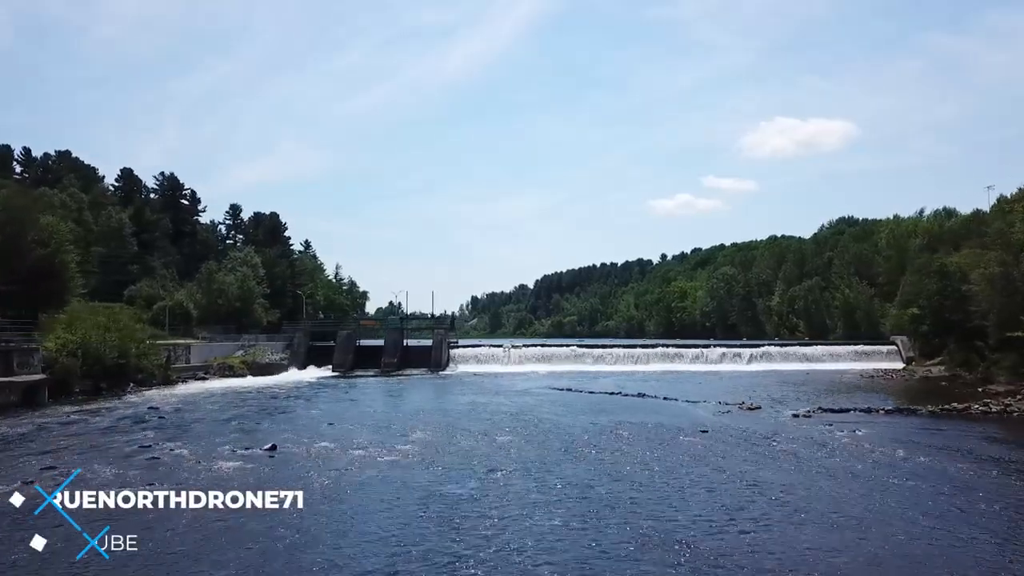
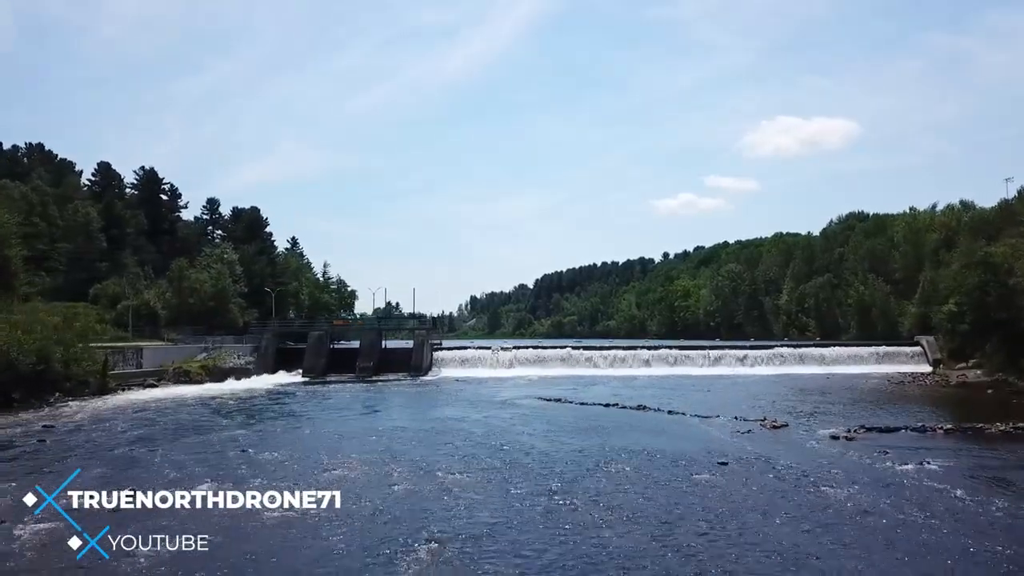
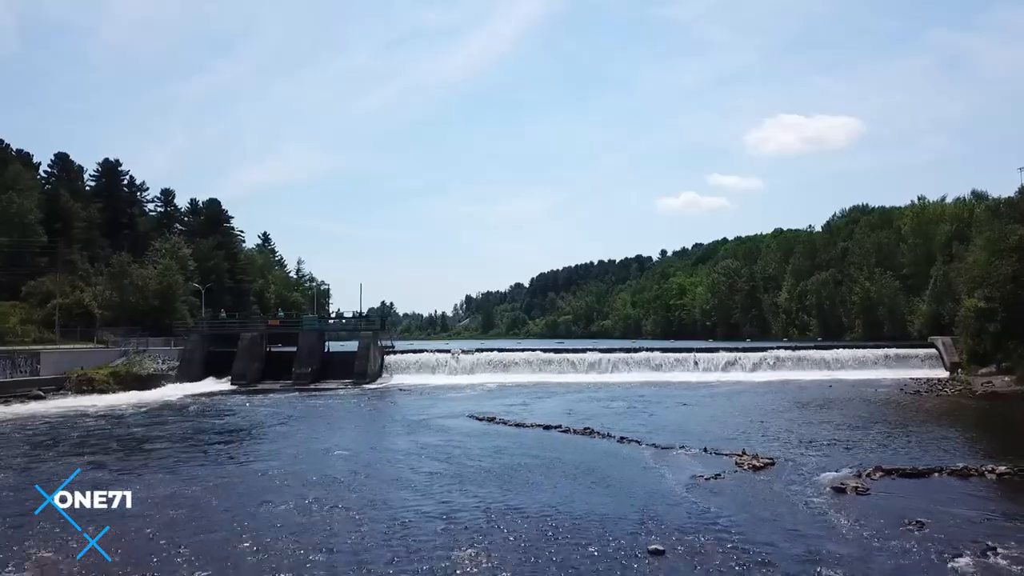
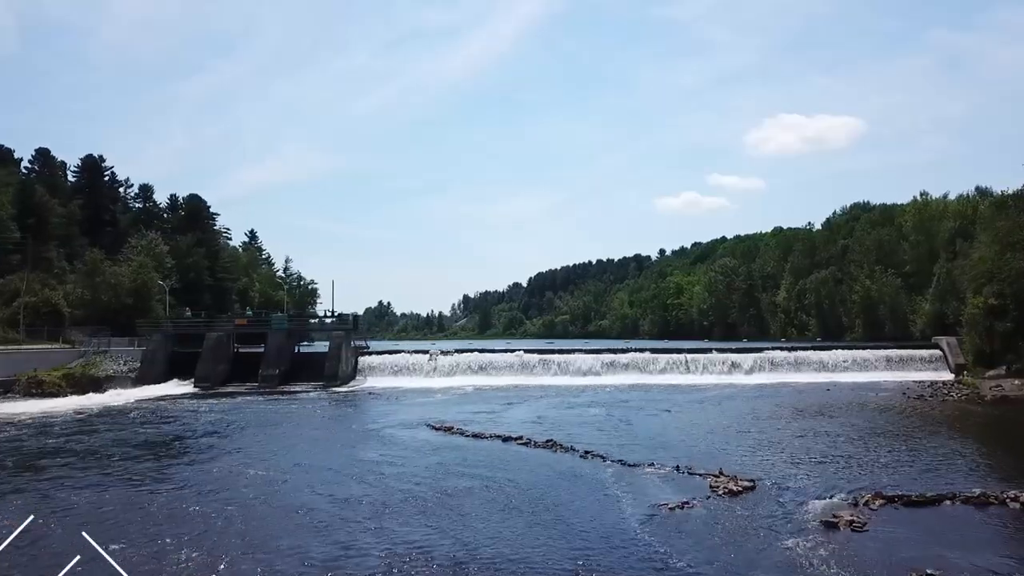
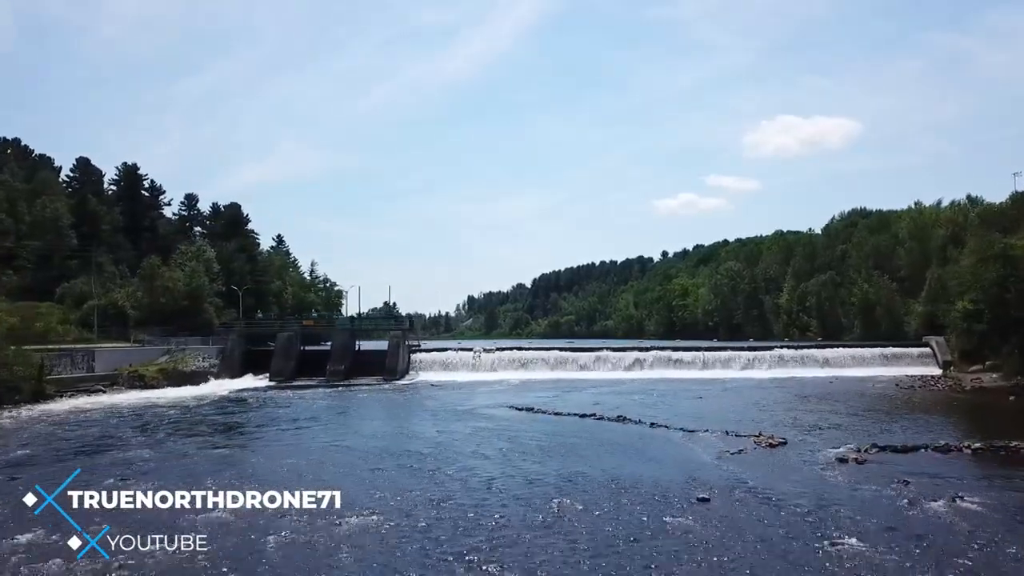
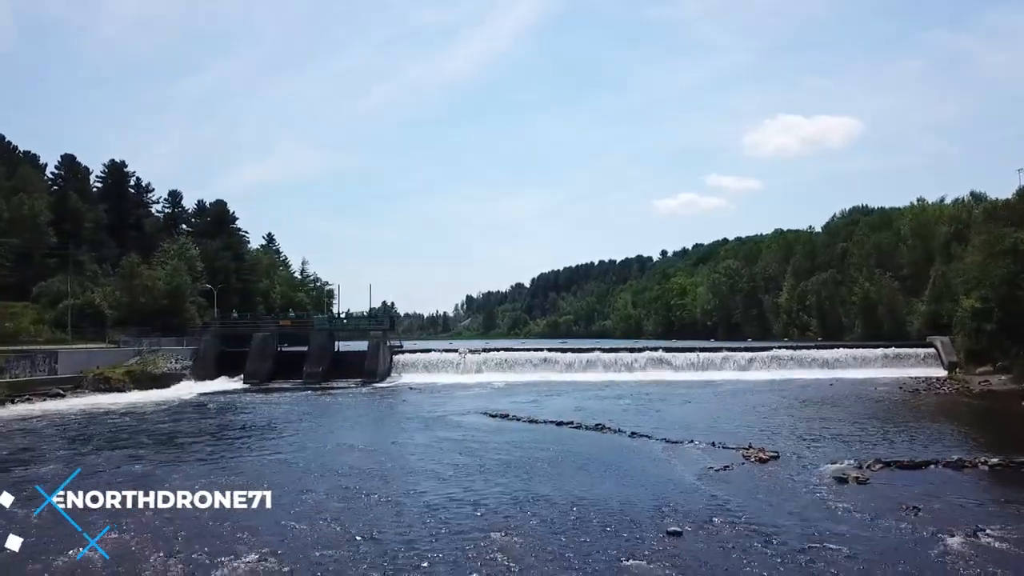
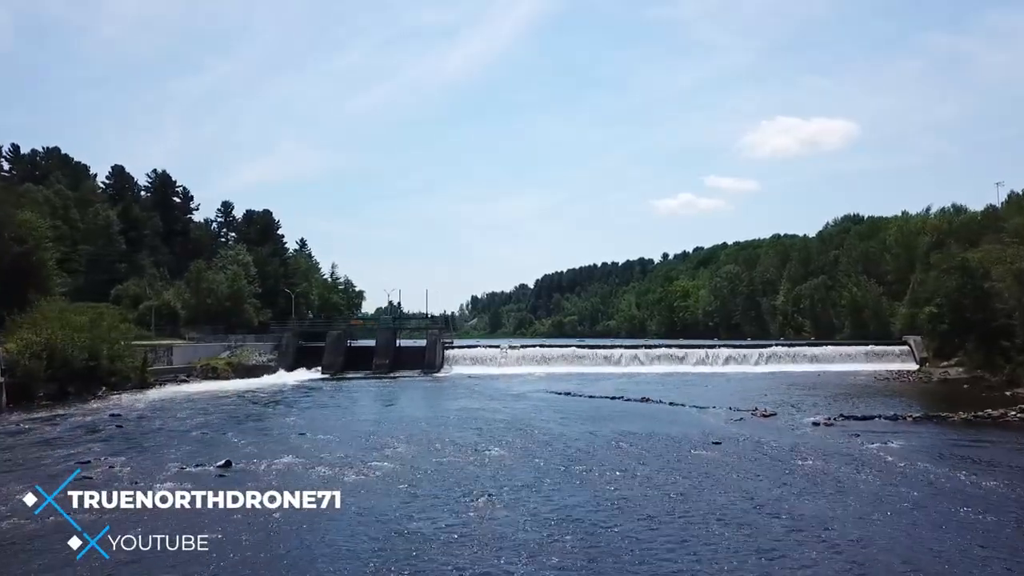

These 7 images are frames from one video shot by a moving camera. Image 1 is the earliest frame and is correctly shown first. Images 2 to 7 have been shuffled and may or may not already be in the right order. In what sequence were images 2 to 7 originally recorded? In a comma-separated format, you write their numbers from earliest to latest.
7, 2, 5, 6, 3, 4
